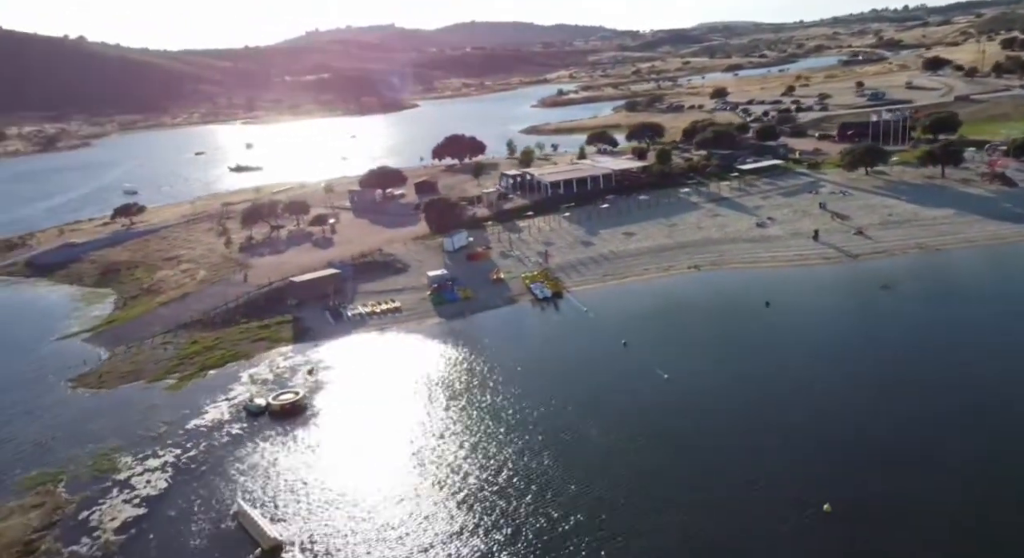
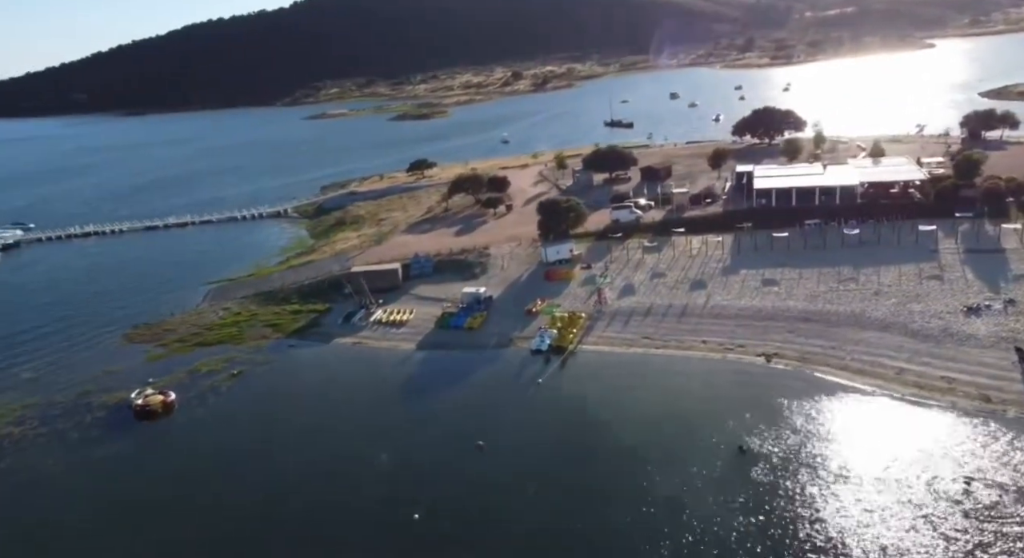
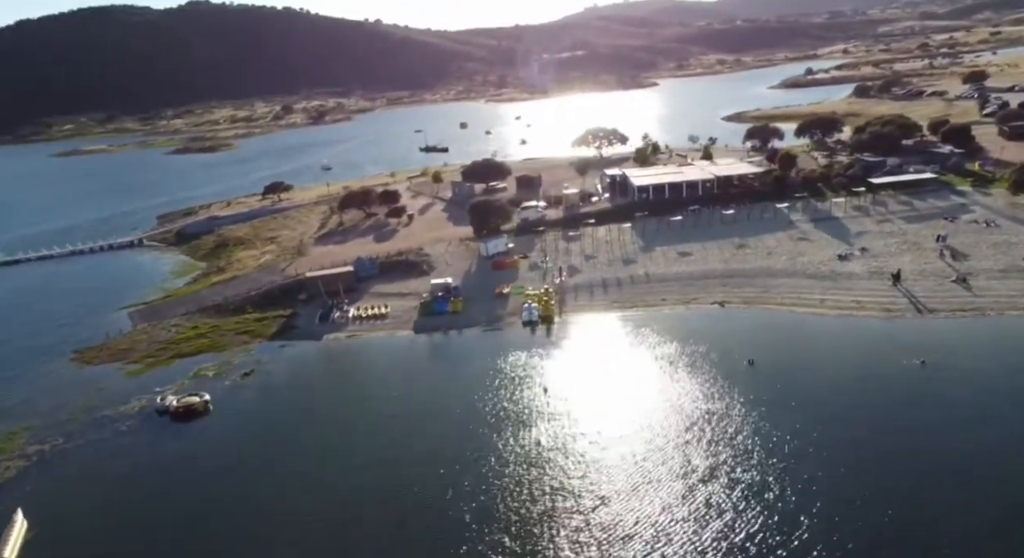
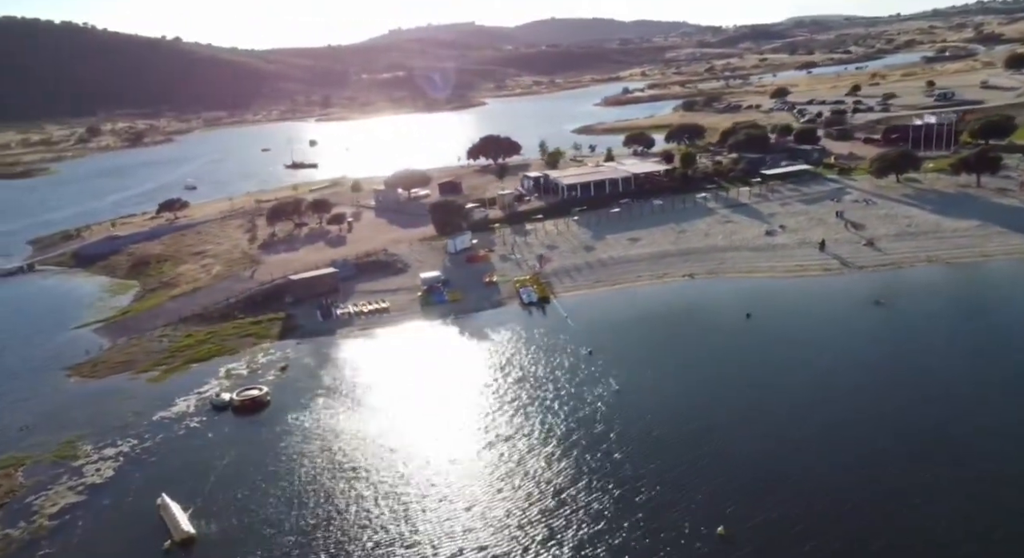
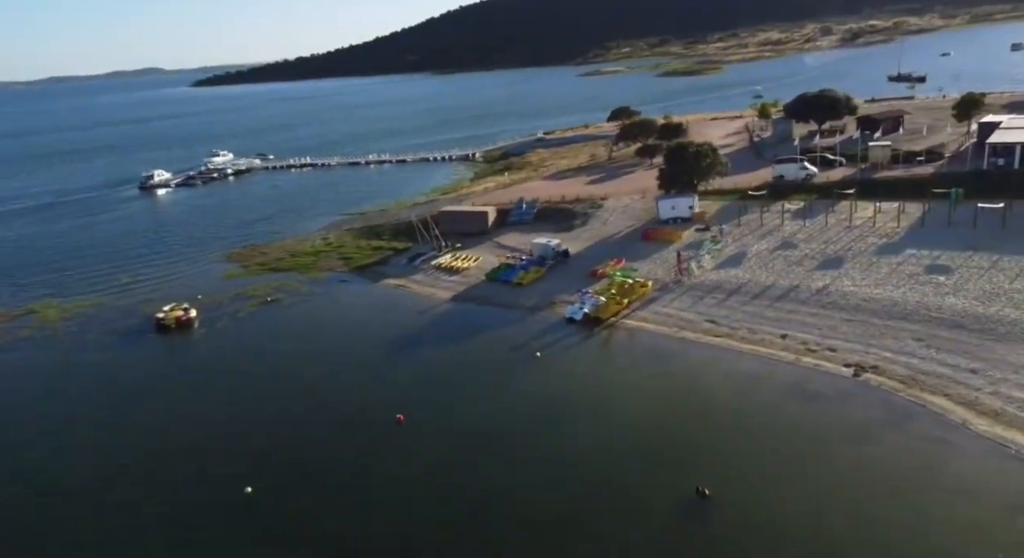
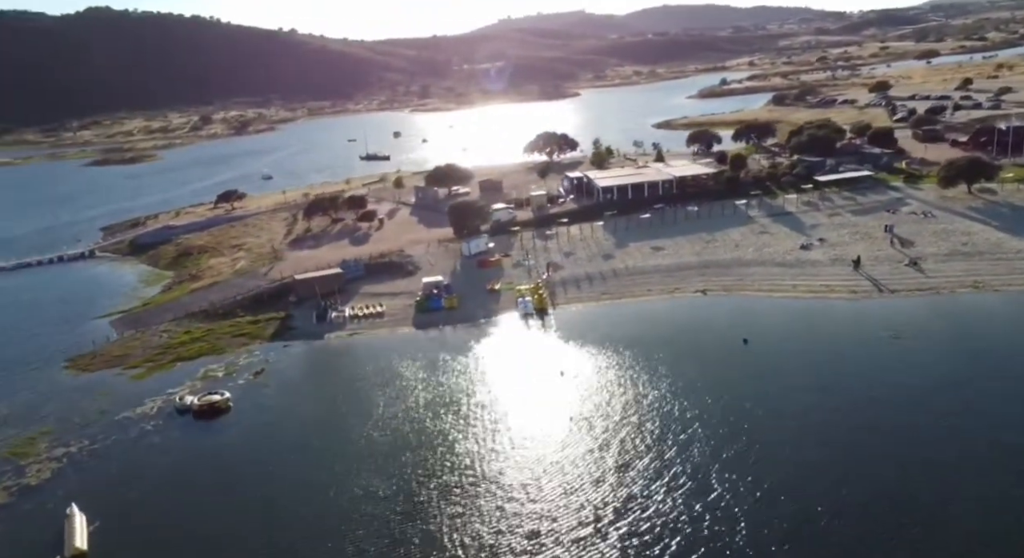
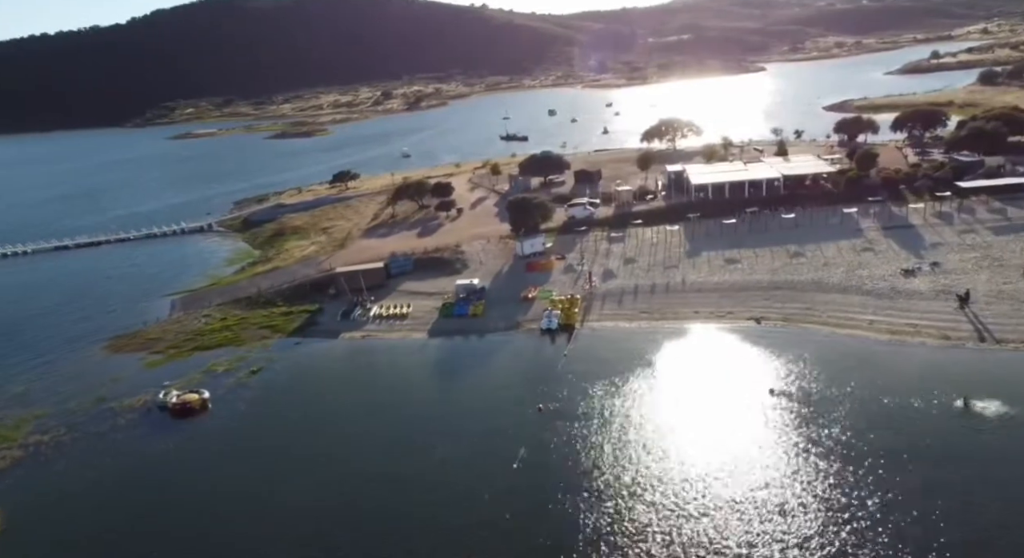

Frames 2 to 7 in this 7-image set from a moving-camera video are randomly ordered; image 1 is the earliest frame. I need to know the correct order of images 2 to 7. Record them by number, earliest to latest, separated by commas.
4, 6, 3, 7, 2, 5
